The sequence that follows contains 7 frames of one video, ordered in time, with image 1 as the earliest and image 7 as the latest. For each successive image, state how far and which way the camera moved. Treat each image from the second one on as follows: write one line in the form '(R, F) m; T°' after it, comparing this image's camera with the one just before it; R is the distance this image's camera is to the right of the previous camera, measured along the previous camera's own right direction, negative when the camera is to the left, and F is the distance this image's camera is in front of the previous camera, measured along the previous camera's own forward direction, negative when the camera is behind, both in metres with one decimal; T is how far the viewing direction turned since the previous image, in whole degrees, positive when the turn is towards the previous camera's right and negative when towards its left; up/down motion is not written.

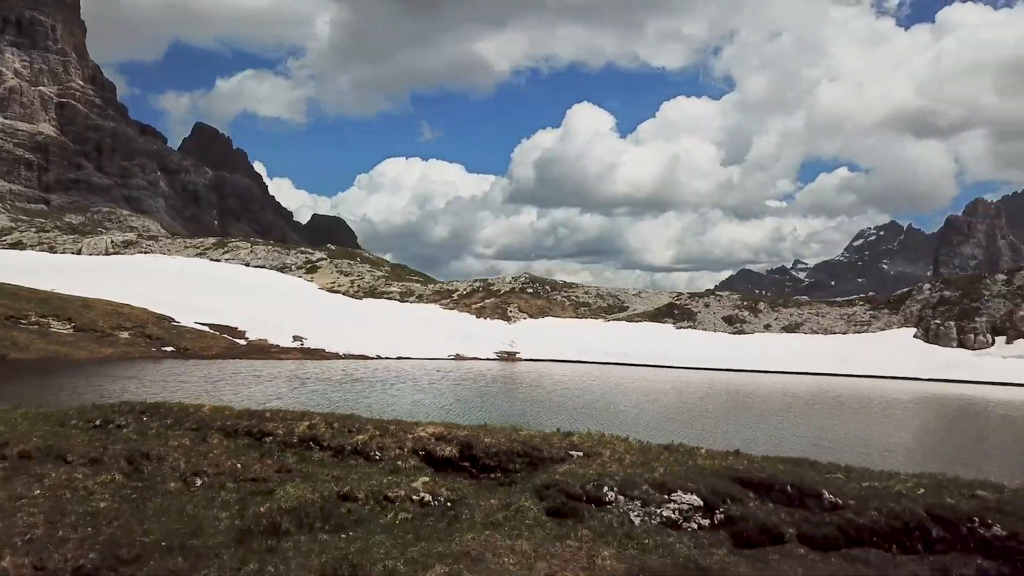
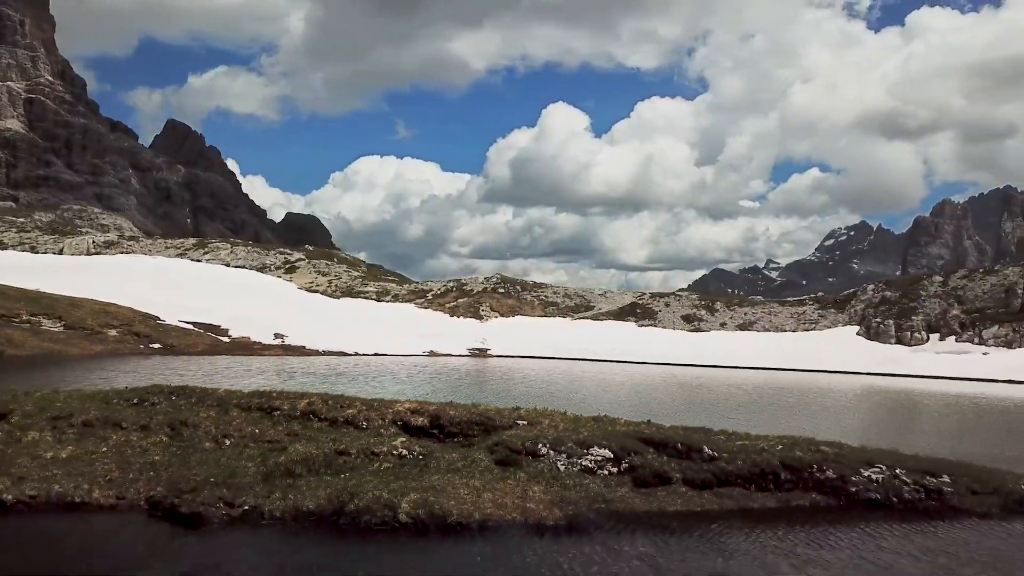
(-1.6, -1.3) m; +2°
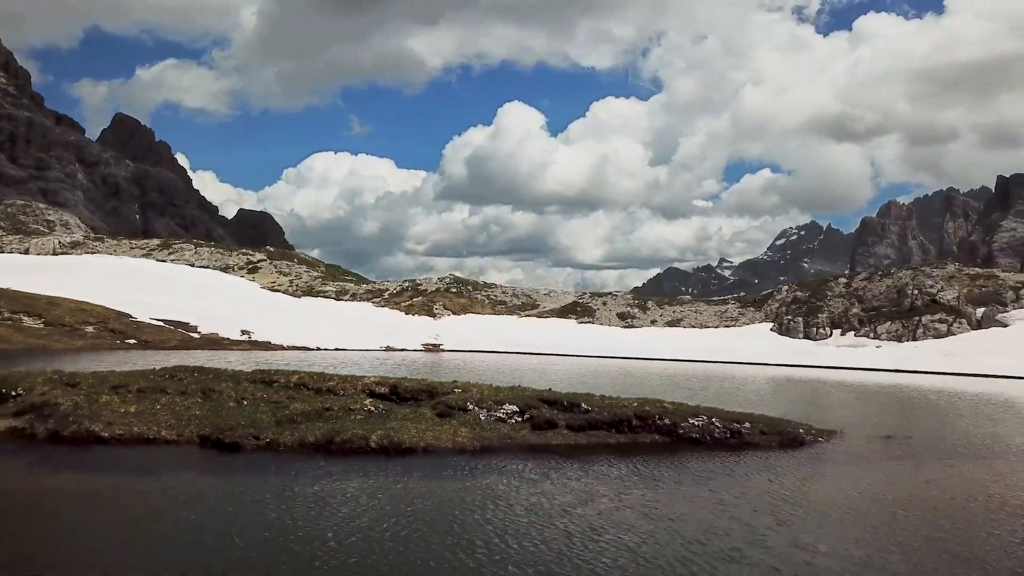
(+0.7, -8.9) m; +3°
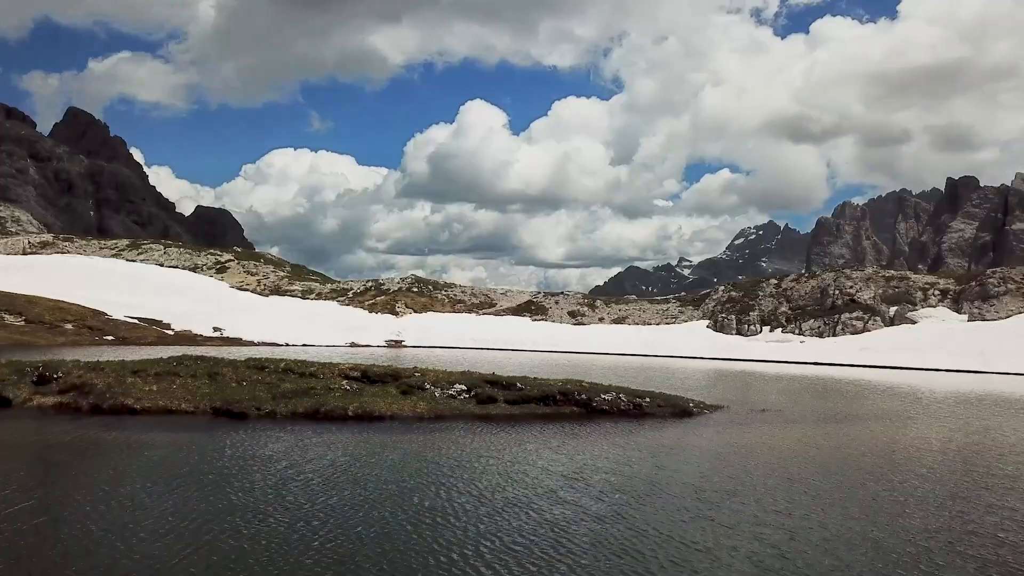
(+0.6, -7.4) m; +3°
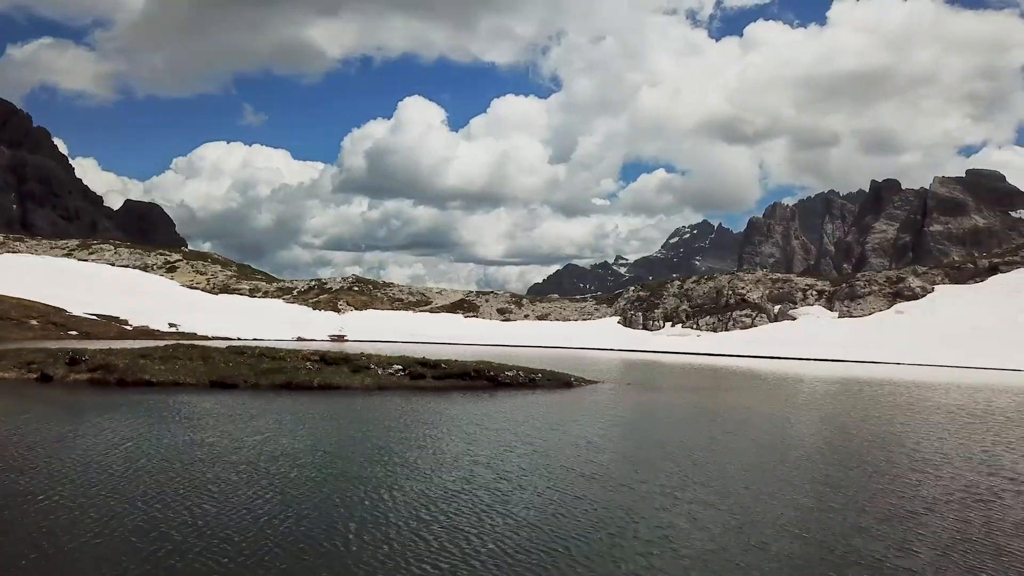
(+0.8, -12.0) m; +4°
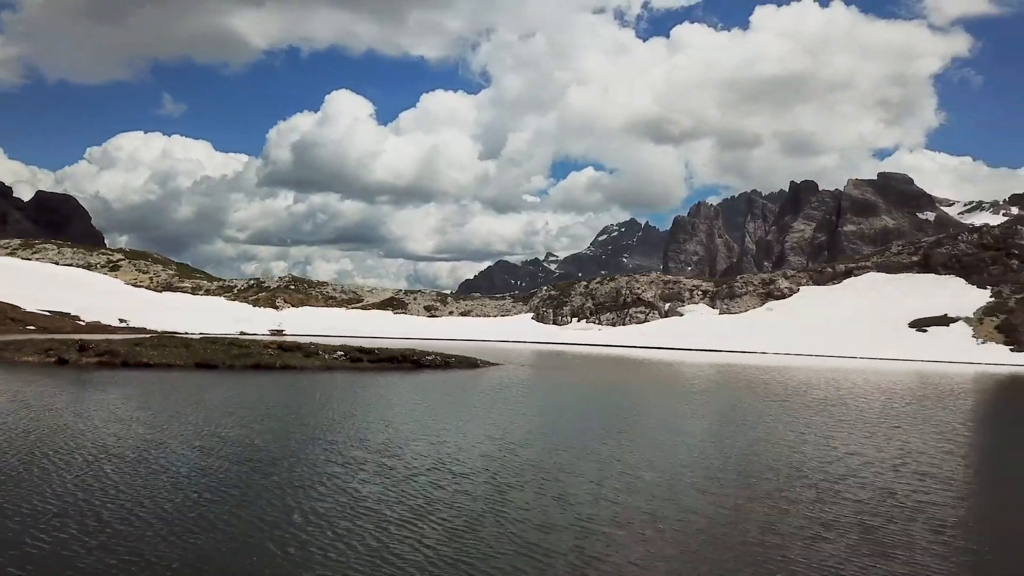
(+0.7, -14.2) m; +5°
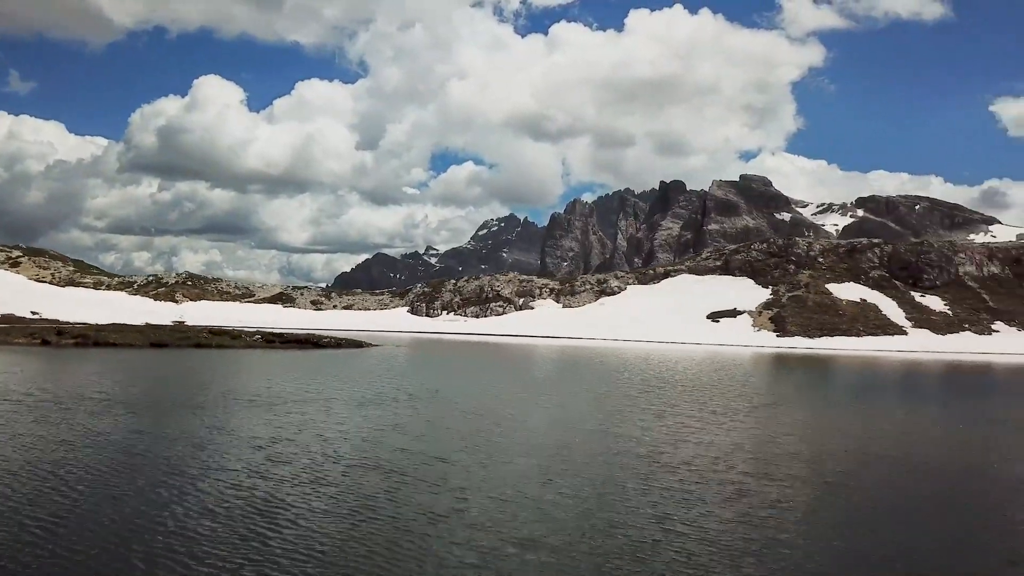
(-0.2, -22.8) m; +8°
